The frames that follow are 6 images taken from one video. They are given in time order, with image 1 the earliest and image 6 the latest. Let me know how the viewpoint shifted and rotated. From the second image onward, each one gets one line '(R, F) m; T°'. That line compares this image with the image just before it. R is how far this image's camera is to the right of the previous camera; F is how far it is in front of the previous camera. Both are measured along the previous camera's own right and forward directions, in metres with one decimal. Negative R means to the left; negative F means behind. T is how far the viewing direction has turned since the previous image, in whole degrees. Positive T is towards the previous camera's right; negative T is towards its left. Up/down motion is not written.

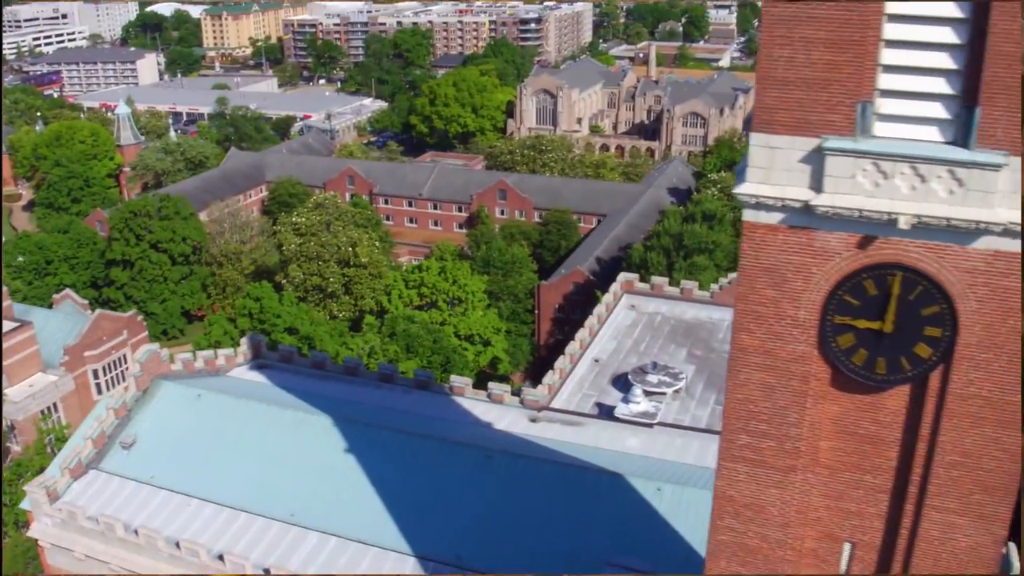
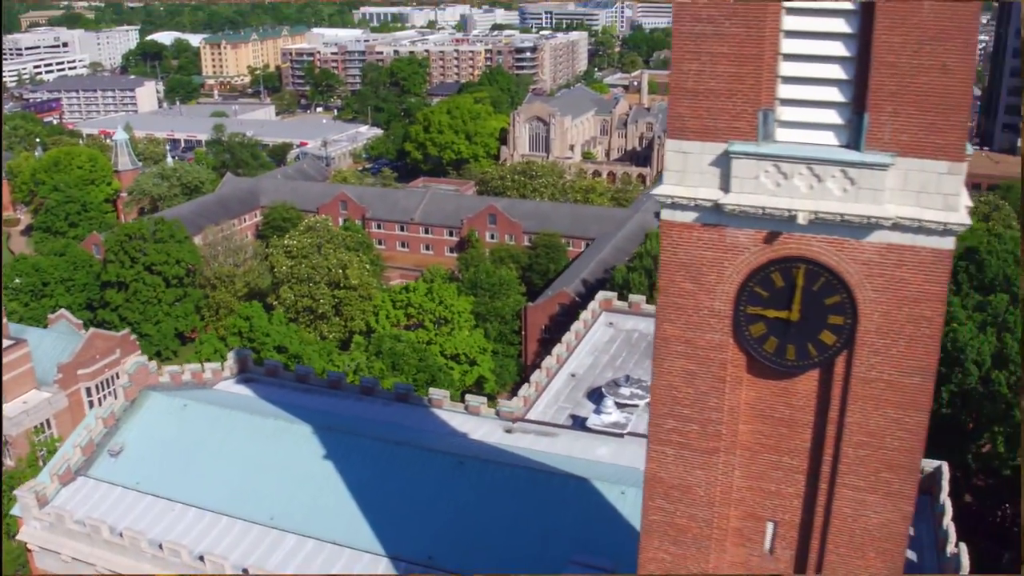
(+0.5, -0.8) m; 0°
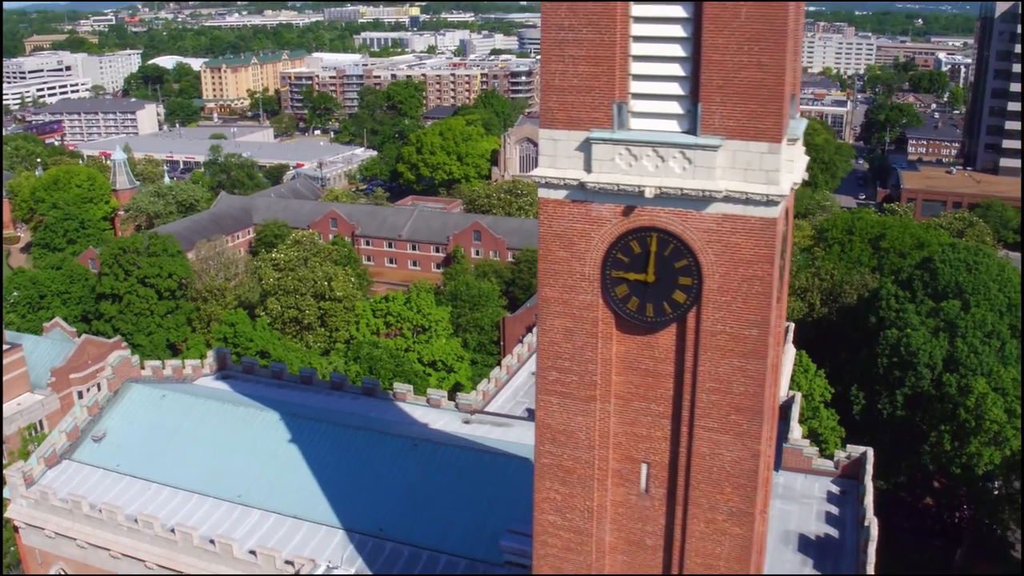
(+1.0, -1.6) m; 0°
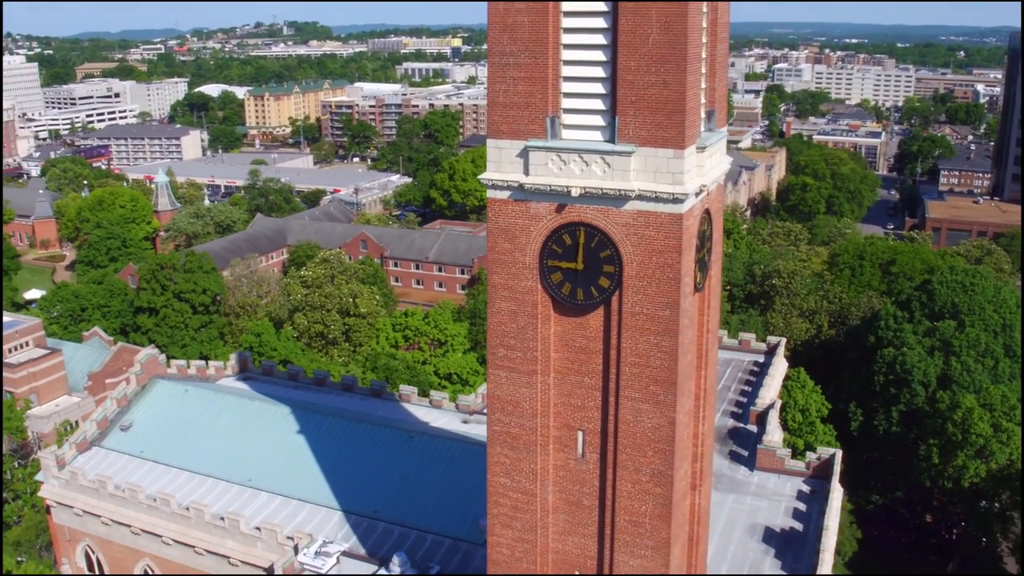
(+1.0, -1.8) m; -2°
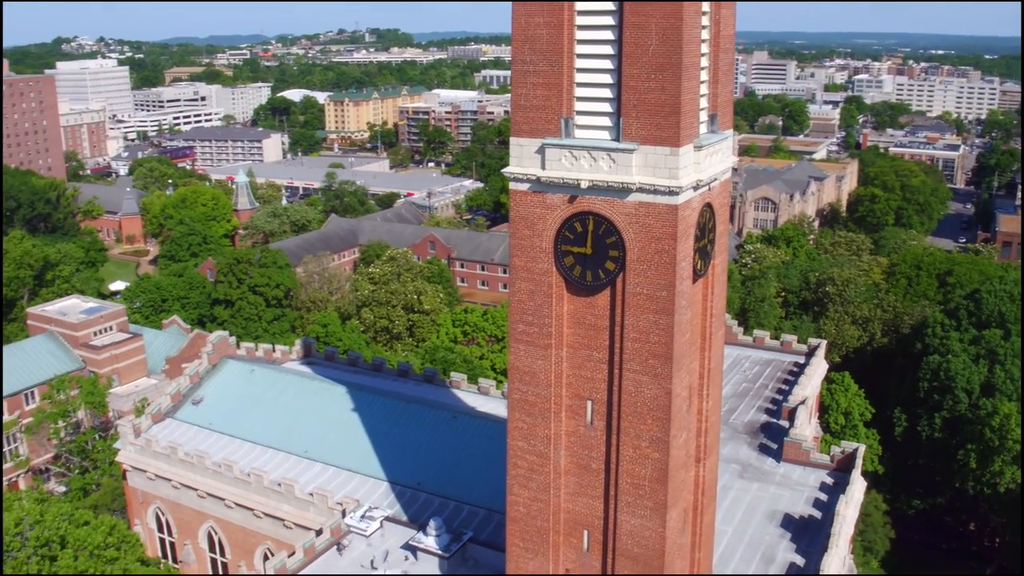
(+0.8, -1.5) m; -4°
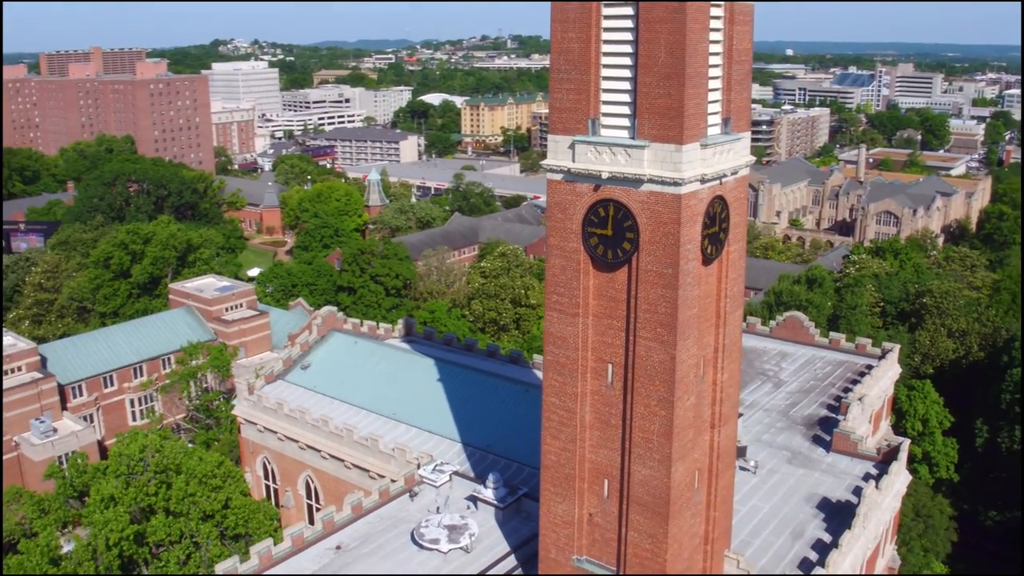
(+1.6, -2.4) m; -7°
